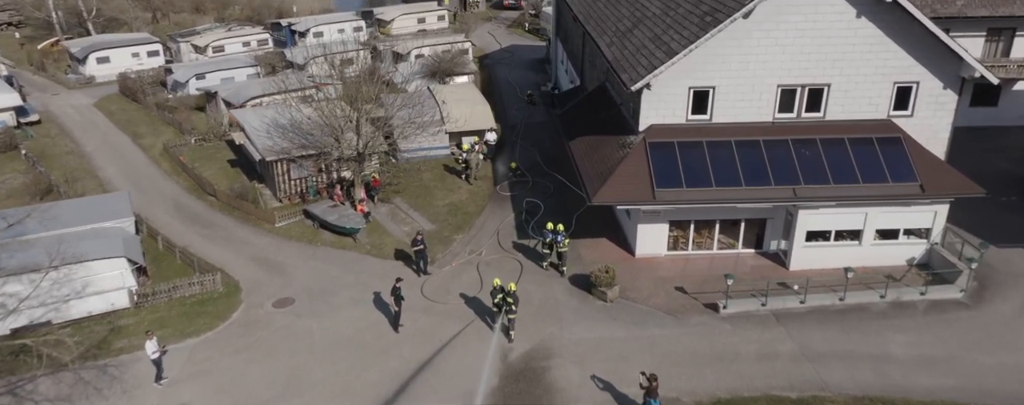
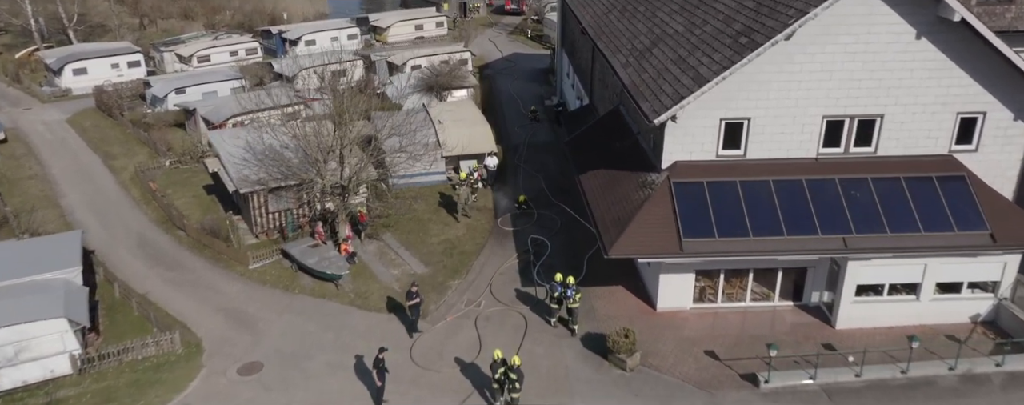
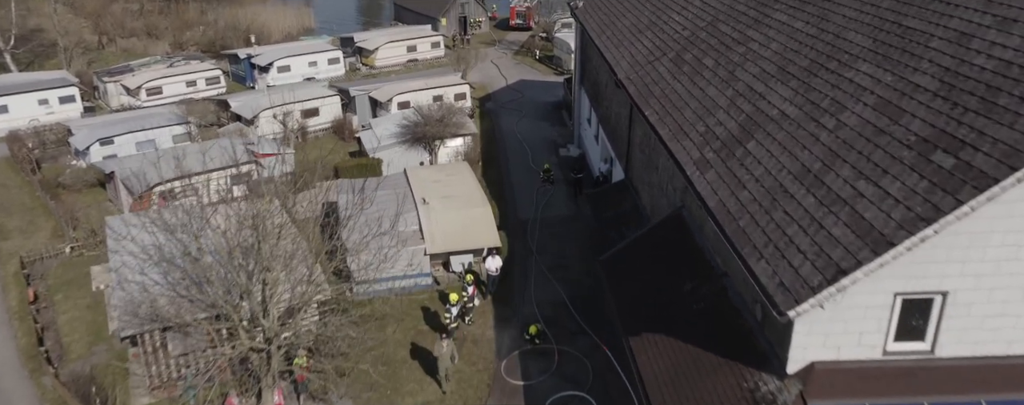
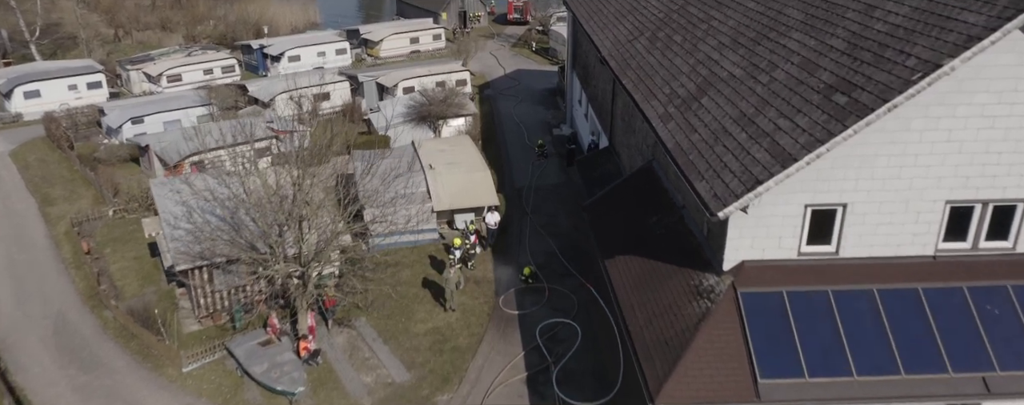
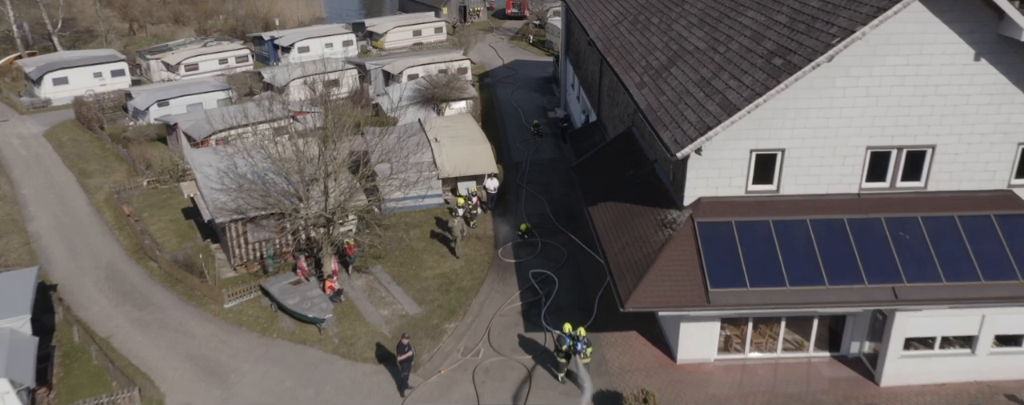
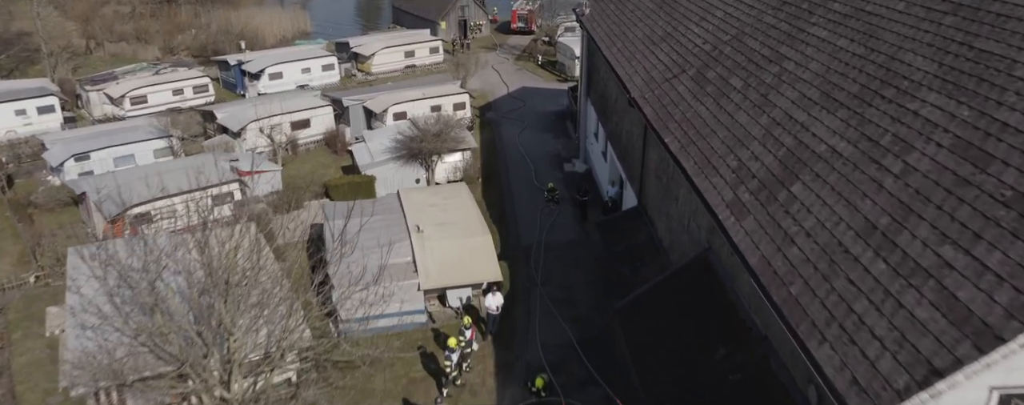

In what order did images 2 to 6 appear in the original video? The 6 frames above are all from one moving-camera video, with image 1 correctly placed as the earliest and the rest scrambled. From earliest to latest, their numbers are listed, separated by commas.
2, 5, 4, 3, 6
